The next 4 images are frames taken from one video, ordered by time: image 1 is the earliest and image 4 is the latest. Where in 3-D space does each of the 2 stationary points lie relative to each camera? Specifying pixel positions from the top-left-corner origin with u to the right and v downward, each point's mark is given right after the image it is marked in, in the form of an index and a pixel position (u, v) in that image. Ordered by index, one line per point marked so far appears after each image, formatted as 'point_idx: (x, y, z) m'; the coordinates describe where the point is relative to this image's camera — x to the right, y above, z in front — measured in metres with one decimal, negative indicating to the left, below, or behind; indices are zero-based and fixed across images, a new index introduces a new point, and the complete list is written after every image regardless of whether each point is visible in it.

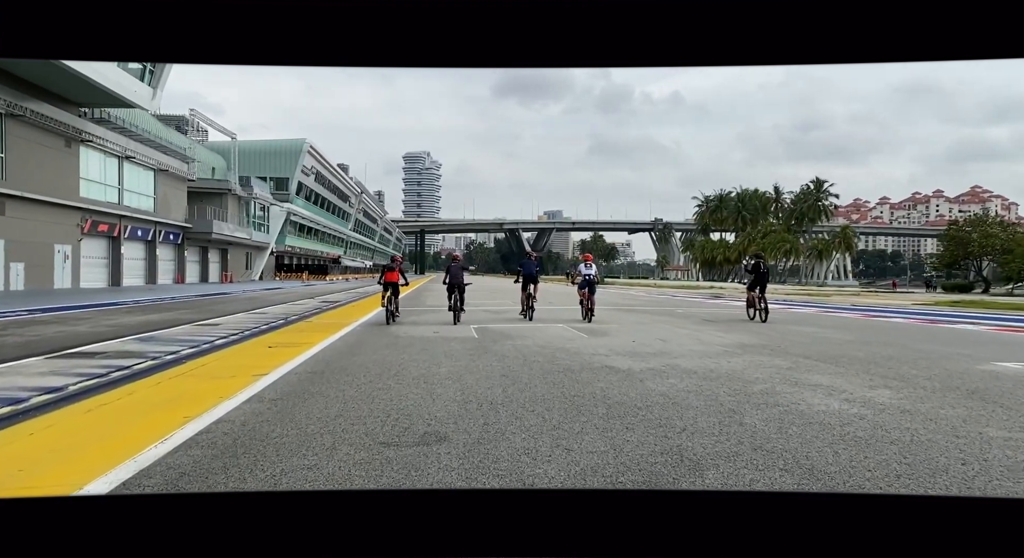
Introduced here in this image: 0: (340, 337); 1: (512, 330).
0: (-4.1, -1.4, +13.1) m
1: (-0.1, -1.3, +14.1) m
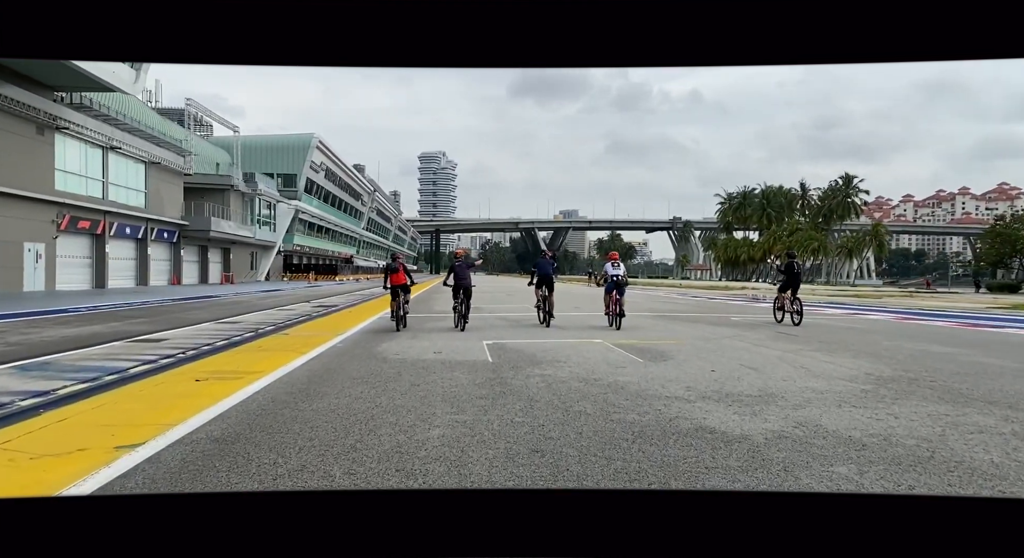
0: (-3.6, -1.4, +9.9) m
1: (+0.4, -1.3, +10.8) m
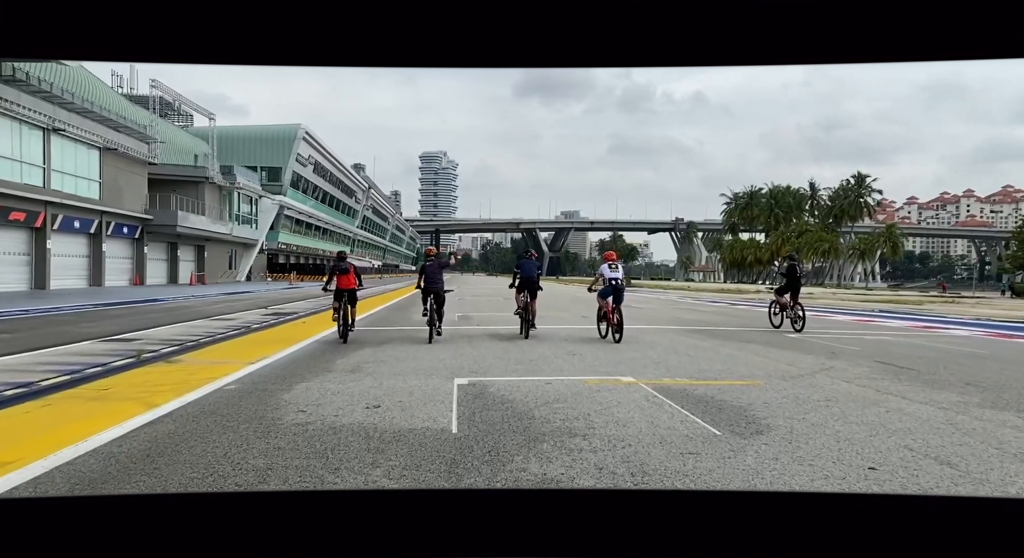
0: (-3.8, -1.5, +5.9) m
1: (+0.2, -1.4, +6.8) m
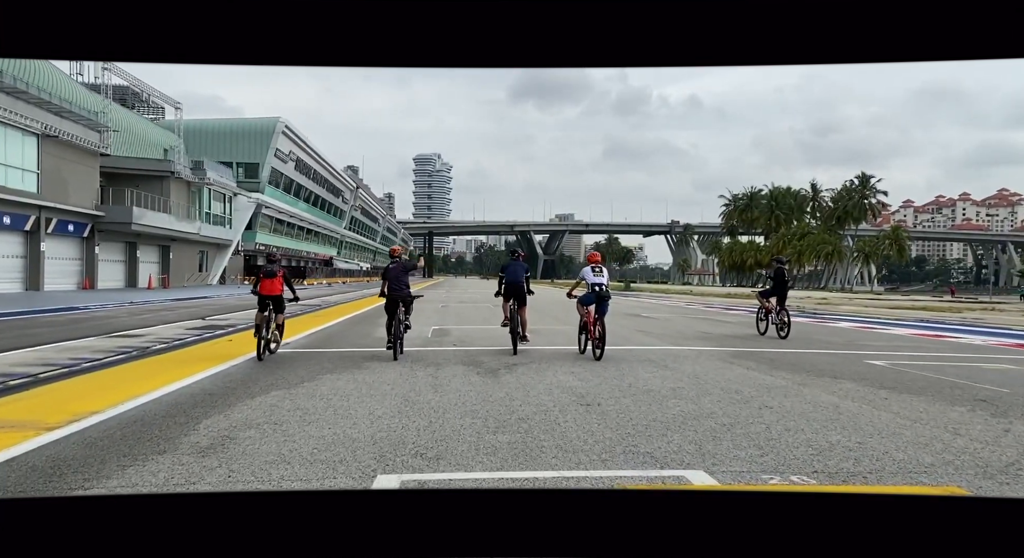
0: (-4.0, -1.6, +2.2) m
1: (0.0, -1.5, +3.1) m
